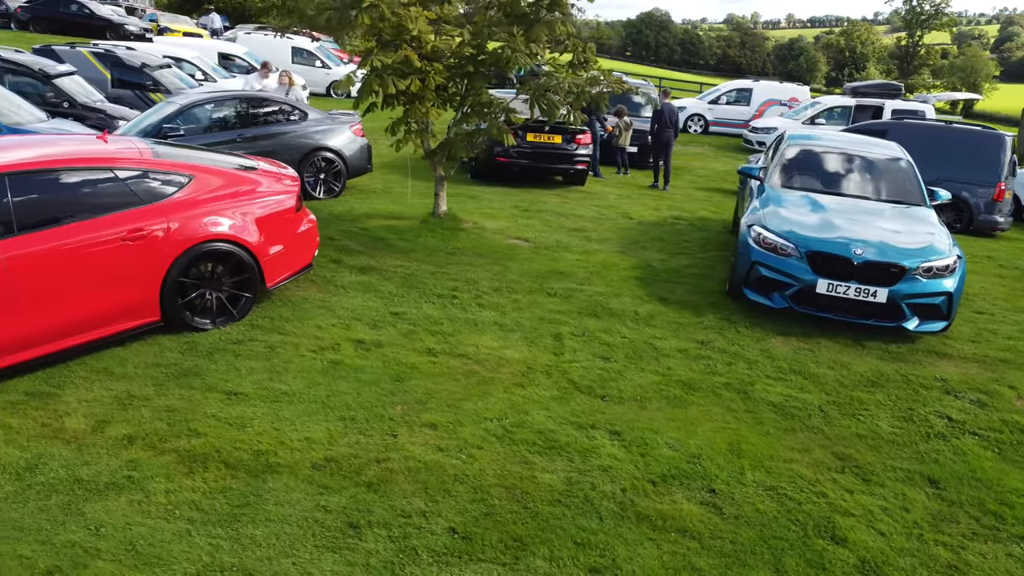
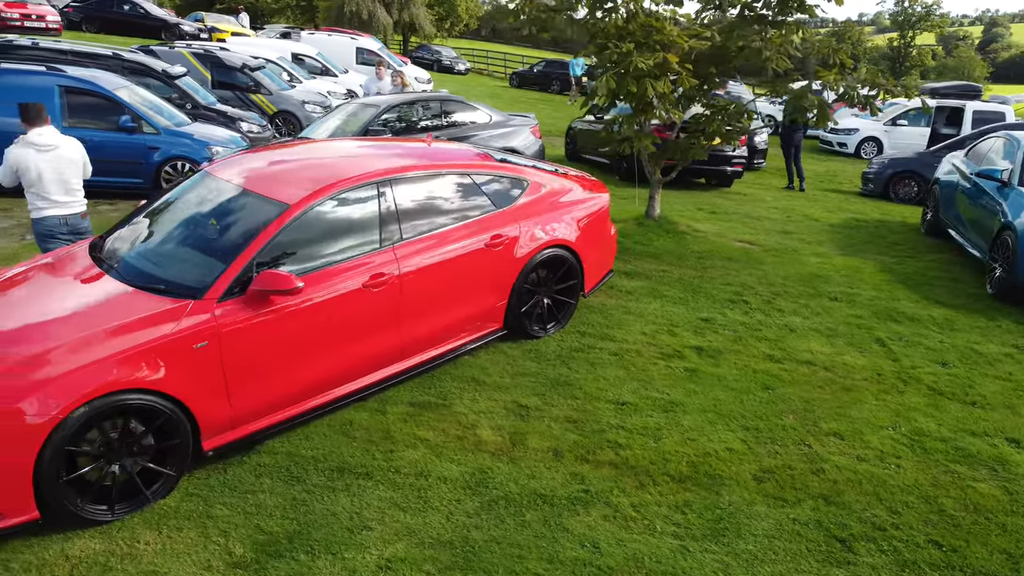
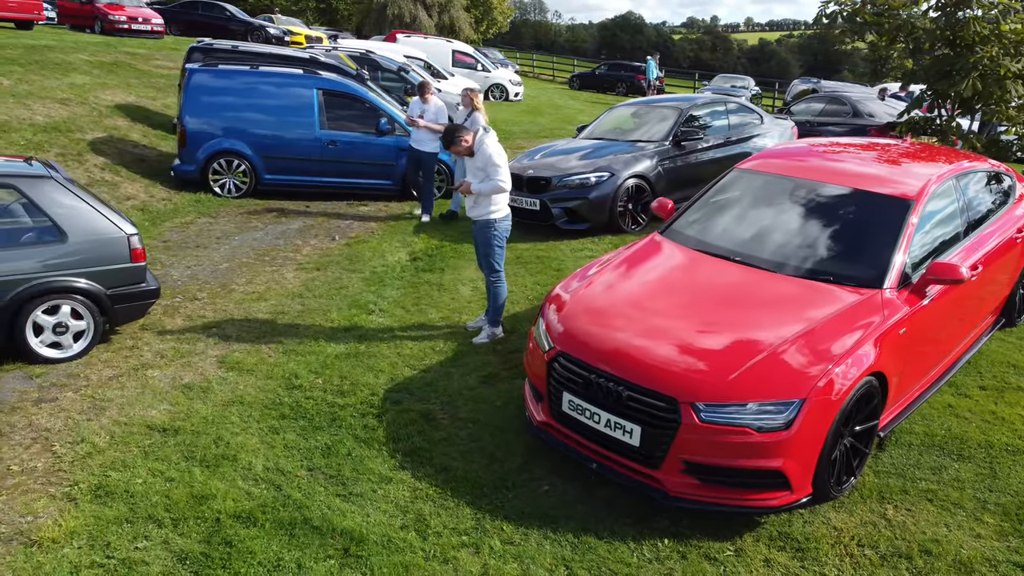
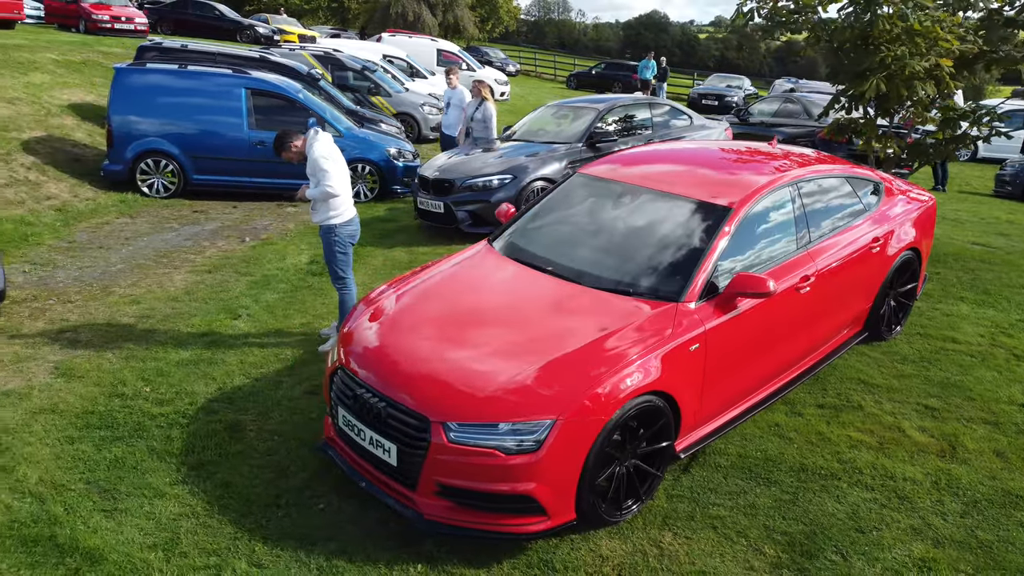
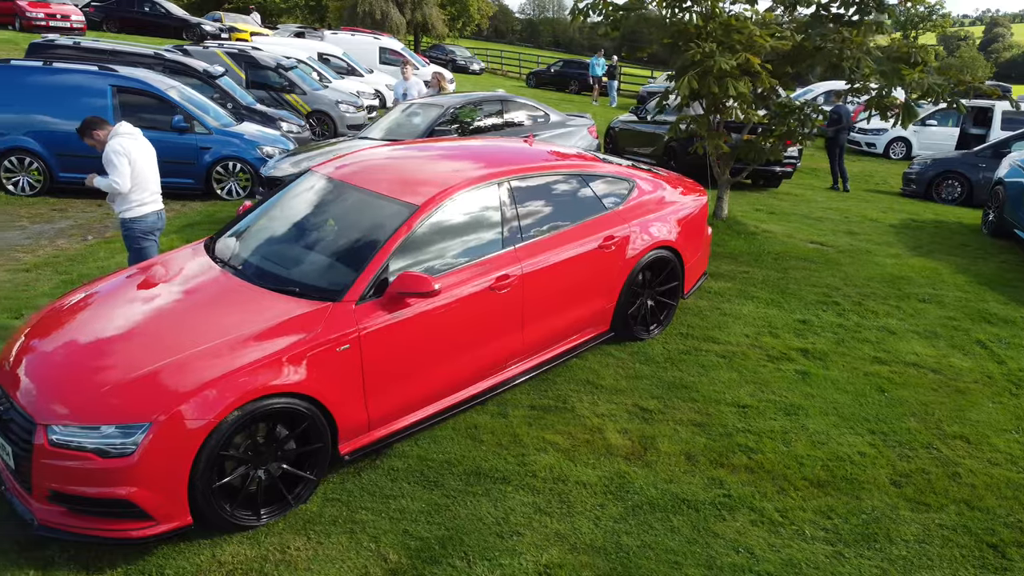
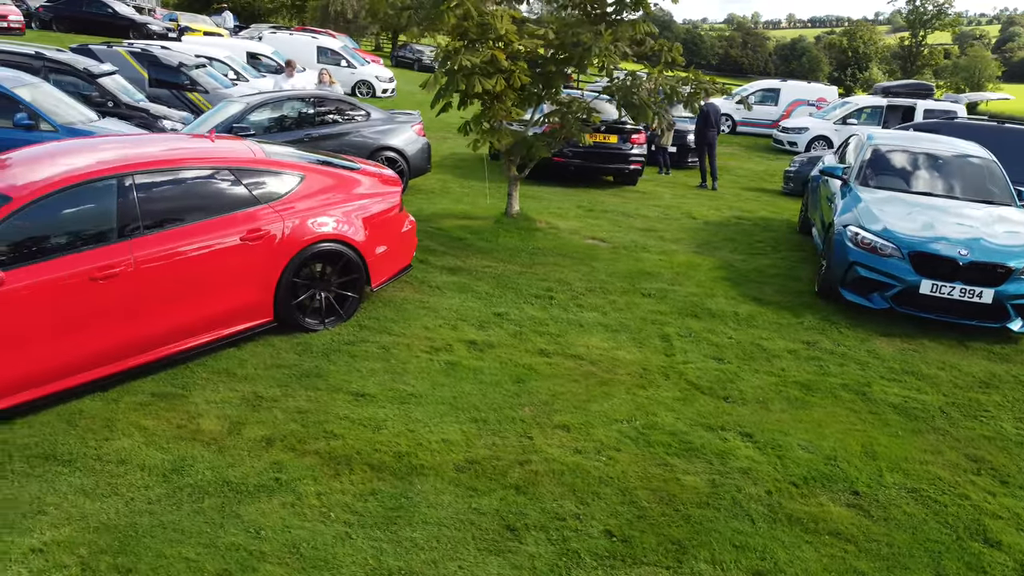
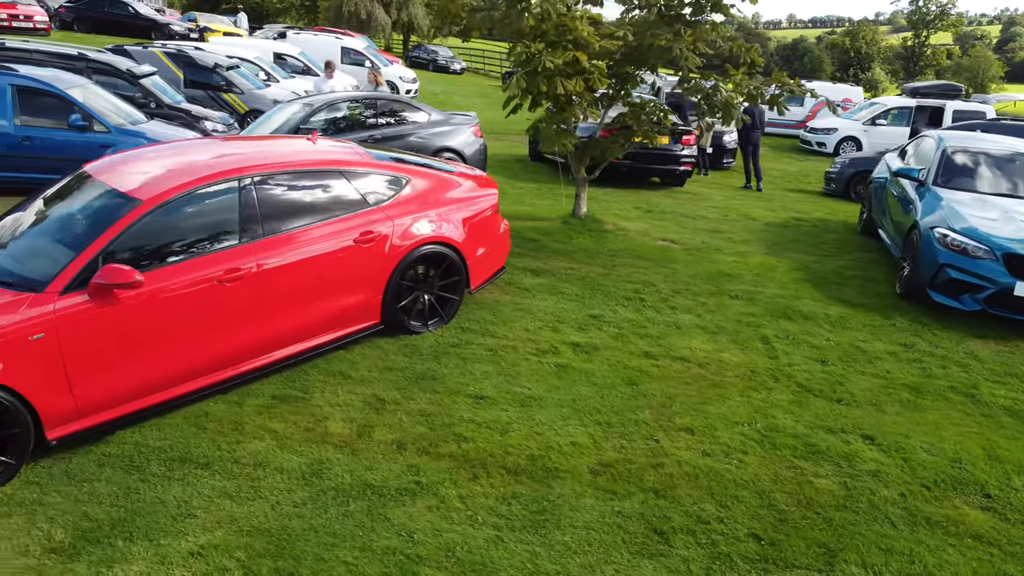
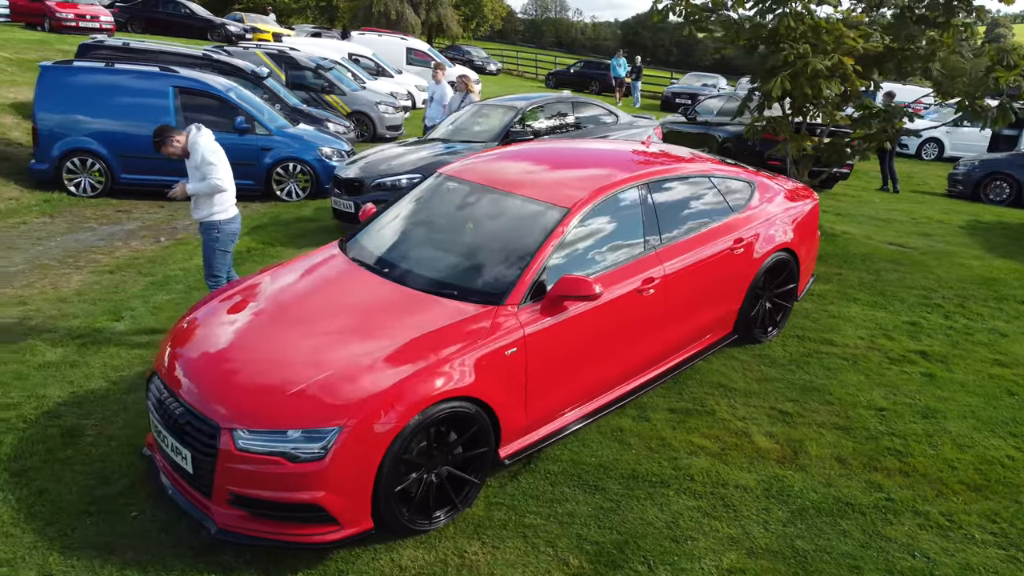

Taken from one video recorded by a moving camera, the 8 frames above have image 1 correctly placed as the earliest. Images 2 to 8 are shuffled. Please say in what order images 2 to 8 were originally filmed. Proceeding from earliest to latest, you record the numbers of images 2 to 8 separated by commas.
6, 7, 2, 5, 8, 4, 3
